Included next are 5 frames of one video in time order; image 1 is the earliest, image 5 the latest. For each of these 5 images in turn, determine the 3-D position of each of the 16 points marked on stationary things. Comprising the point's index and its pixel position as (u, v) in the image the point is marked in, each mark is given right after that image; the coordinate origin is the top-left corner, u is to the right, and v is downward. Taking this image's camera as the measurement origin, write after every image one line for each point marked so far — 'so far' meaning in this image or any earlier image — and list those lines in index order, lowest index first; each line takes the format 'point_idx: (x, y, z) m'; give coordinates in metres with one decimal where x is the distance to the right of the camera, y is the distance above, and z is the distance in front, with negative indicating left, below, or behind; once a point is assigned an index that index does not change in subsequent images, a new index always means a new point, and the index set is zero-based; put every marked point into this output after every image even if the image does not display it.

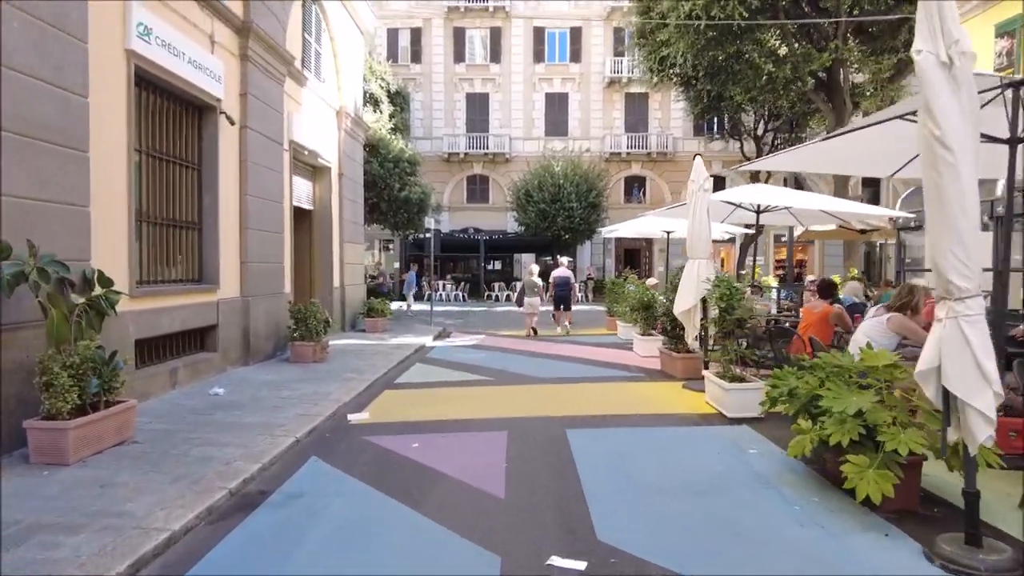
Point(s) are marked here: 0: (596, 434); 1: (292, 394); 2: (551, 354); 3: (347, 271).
0: (+0.8, -1.5, +6.4) m
1: (-2.8, -1.4, +8.3) m
2: (+0.7, -1.3, +12.3) m
3: (-4.2, +0.4, +16.3) m
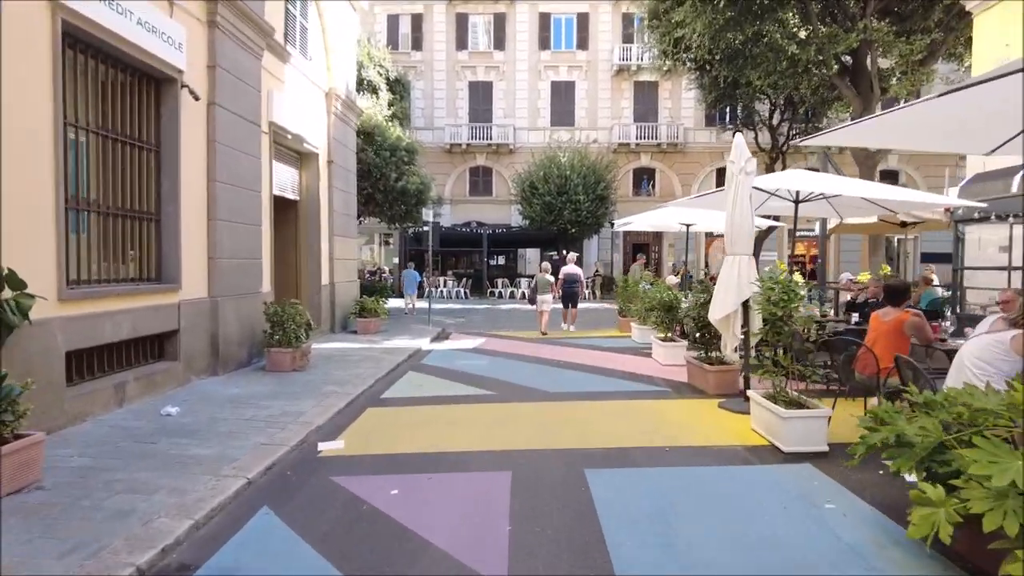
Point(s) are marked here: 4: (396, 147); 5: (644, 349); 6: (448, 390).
0: (+0.9, -1.5, +5.1) m
1: (-2.8, -1.4, +7.0) m
2: (+0.8, -1.2, +11.0) m
3: (-4.1, +0.5, +15.1) m
4: (-3.5, +4.2, +19.3) m
5: (+2.5, -1.2, +12.1) m
6: (-0.9, -1.4, +8.7) m
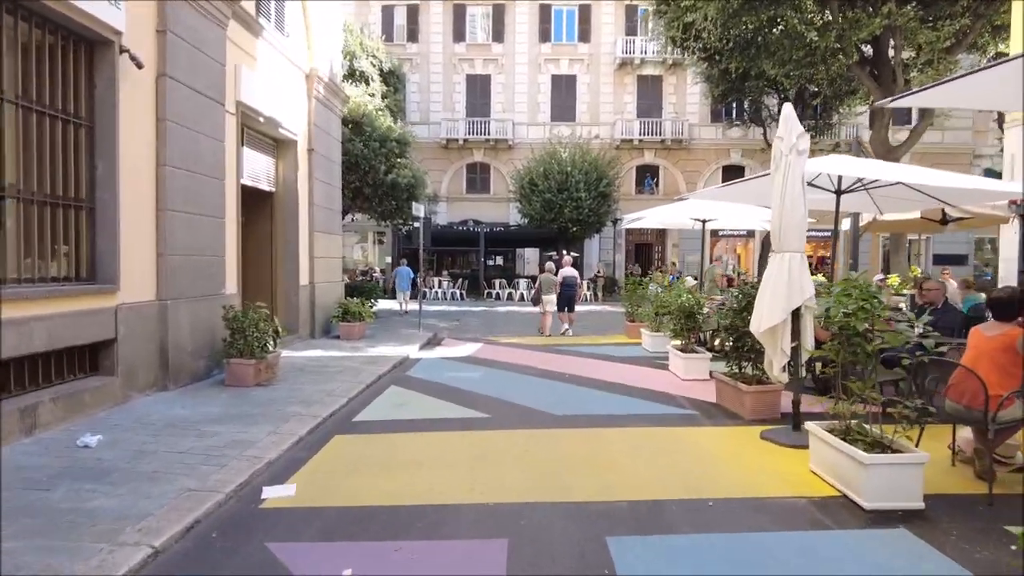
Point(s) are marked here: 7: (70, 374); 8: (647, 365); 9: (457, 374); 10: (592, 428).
0: (+0.9, -1.5, +3.8) m
1: (-2.8, -1.4, +5.7) m
2: (+0.8, -1.3, +9.7) m
3: (-4.1, +0.5, +13.8) m
4: (-3.5, +4.2, +18.0) m
5: (+2.4, -1.2, +10.8) m
6: (-0.9, -1.4, +7.4) m
7: (-4.6, -0.9, +6.8) m
8: (+2.2, -1.2, +10.3) m
9: (-0.8, -1.3, +10.0) m
10: (+0.8, -1.4, +6.6) m
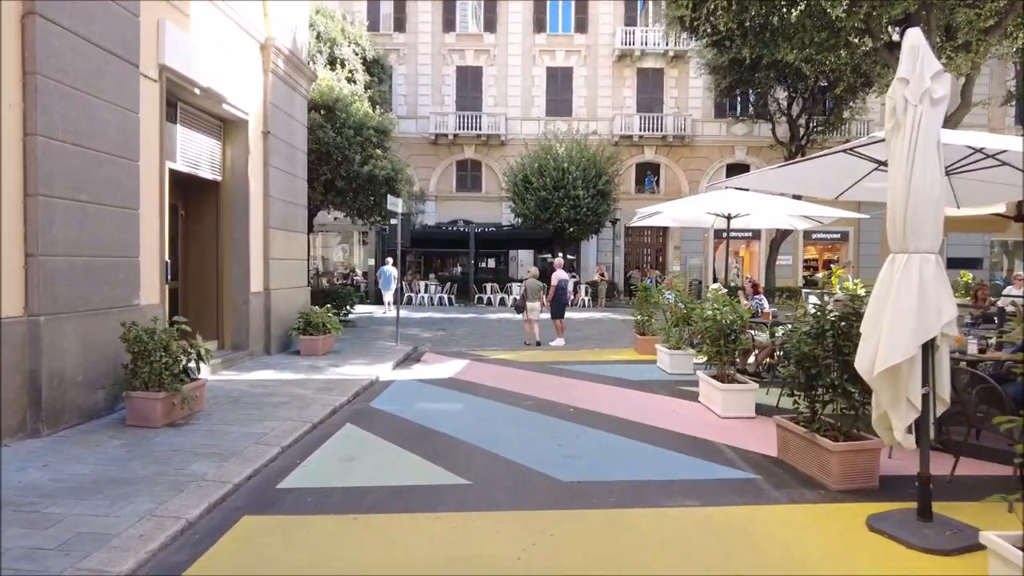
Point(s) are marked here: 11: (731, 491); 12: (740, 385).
0: (+0.8, -1.6, +1.9) m
1: (-2.9, -1.5, +3.7) m
2: (+0.7, -1.4, +7.7) m
3: (-4.3, +0.3, +11.8) m
4: (-3.7, +4.0, +16.0) m
5: (+2.3, -1.3, +8.8) m
6: (-1.0, -1.5, +5.4) m
7: (-4.7, -1.0, +4.8) m
8: (+2.0, -1.3, +8.4) m
9: (-1.0, -1.4, +8.0) m
10: (+0.7, -1.5, +4.6) m
11: (+1.6, -1.5, +4.8) m
12: (+2.4, -1.0, +6.9) m
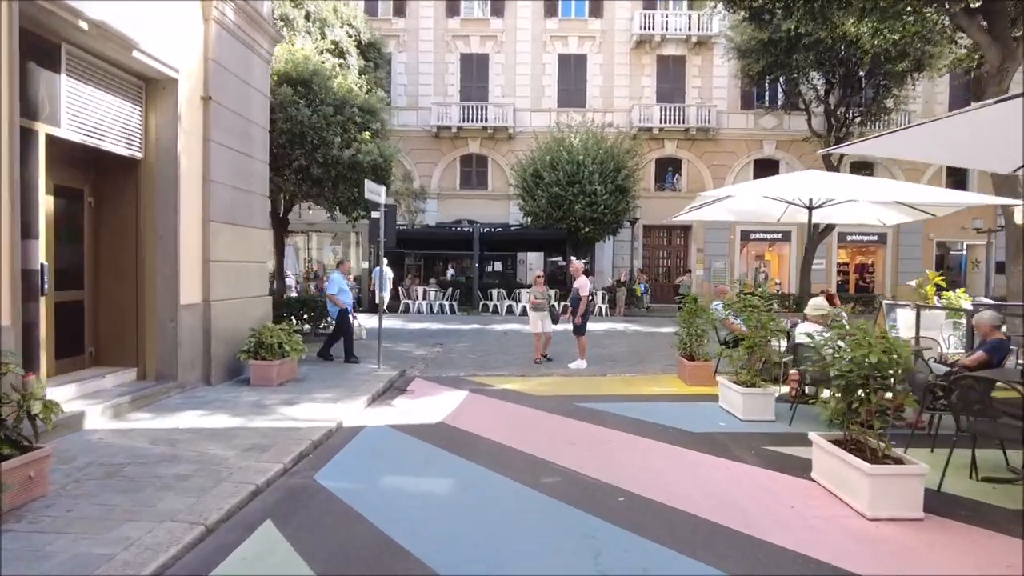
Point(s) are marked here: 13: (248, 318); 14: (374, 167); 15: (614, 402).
0: (+0.8, -1.7, -0.8) m
1: (-2.8, -1.6, +1.1) m
2: (+0.8, -1.5, +5.1) m
3: (-4.1, +0.2, +9.2) m
4: (-3.5, +3.8, +13.4) m
5: (+2.4, -1.5, +6.1) m
6: (-0.9, -1.6, +2.8) m
7: (-4.6, -1.1, +2.2) m
8: (+2.2, -1.5, +5.7) m
9: (-0.8, -1.6, +5.4) m
10: (+0.8, -1.6, +1.9) m
11: (+1.7, -1.6, +2.1) m
12: (+2.6, -1.2, +4.2) m
13: (-4.0, -0.5, +9.9) m
14: (-2.9, +2.6, +14.0) m
15: (+1.4, -1.5, +8.5) m
